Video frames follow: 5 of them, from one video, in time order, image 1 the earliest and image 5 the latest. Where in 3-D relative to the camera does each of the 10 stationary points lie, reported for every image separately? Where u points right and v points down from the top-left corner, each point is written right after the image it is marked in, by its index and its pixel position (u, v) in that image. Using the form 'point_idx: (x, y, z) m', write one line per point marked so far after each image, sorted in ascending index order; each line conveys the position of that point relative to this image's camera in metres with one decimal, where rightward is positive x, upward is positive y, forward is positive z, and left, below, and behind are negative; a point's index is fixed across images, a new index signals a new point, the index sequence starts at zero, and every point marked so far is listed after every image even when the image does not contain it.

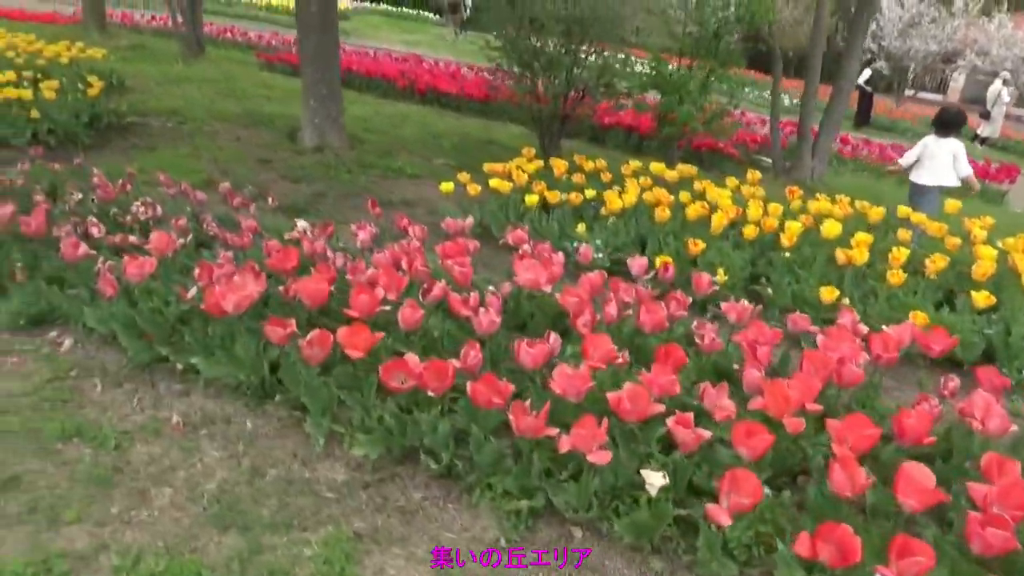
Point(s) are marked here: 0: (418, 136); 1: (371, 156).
0: (-1.2, +1.9, +9.8) m
1: (-1.5, +1.4, +8.4) m
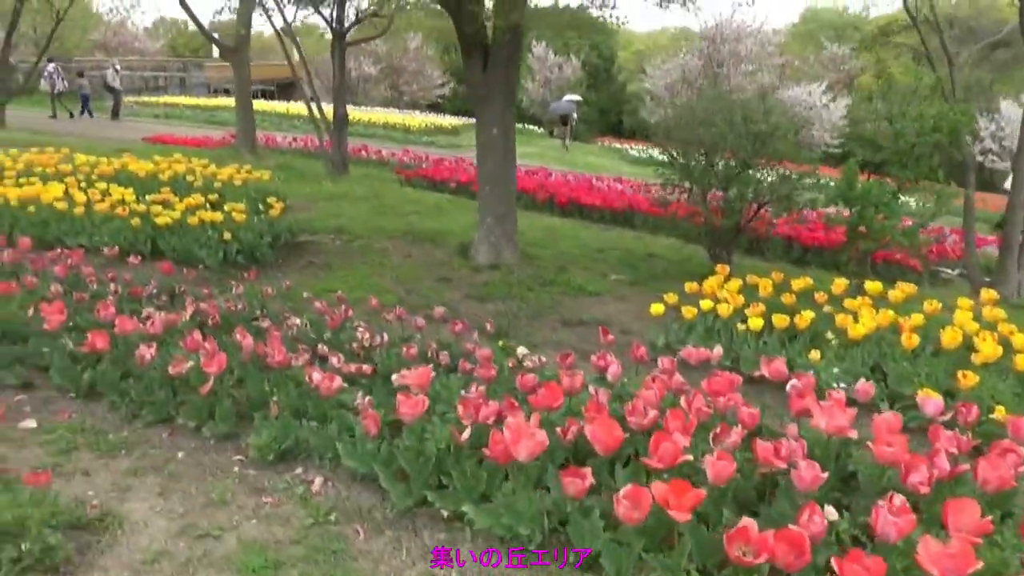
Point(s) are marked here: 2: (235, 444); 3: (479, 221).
0: (+0.9, +0.5, +9.7) m
1: (+0.4, +0.2, +8.3) m
2: (-1.6, -0.9, +4.5) m
3: (-0.4, +0.7, +8.5) m
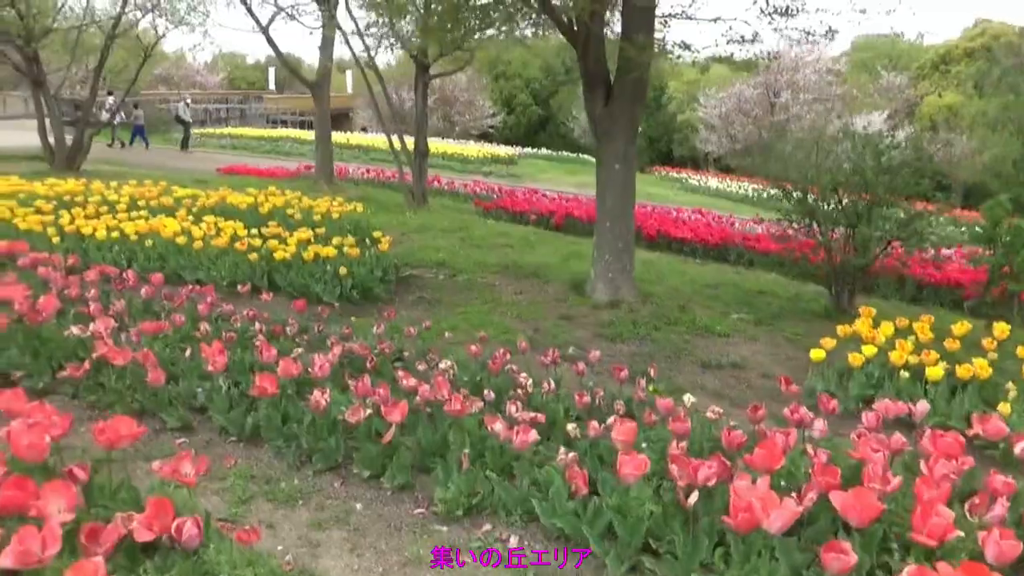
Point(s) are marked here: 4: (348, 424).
0: (+2.2, 0.0, +9.5) m
1: (+1.6, -0.3, +8.0) m
2: (-0.6, -1.2, +4.3) m
3: (+0.9, +0.3, +8.3) m
4: (-1.0, -0.8, +4.7) m
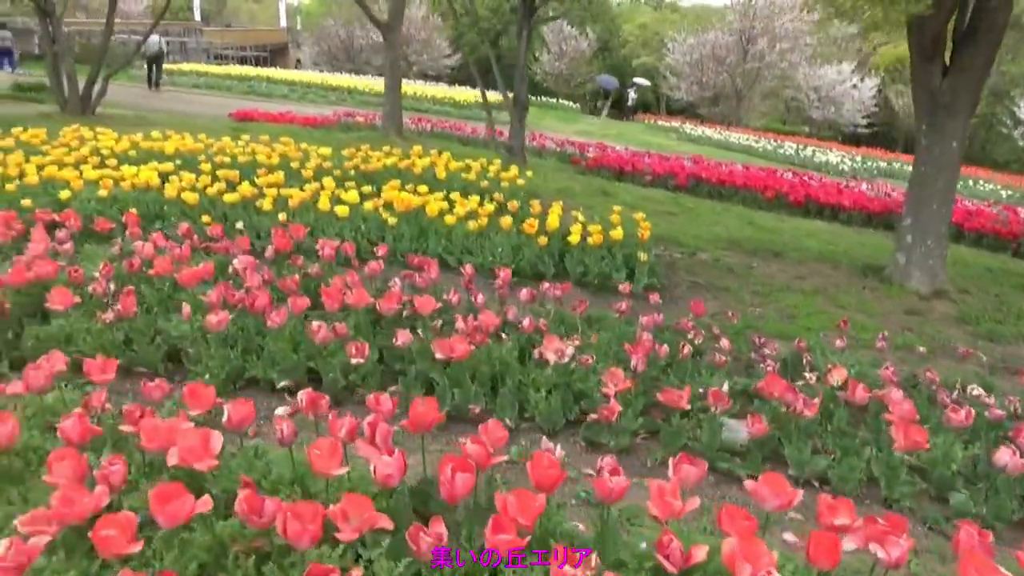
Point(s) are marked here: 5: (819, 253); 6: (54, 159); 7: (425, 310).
0: (+5.1, +0.2, +9.0) m
1: (+4.7, -0.1, +7.5) m
2: (+2.9, -1.3, +3.6) m
3: (+3.9, +0.5, +7.6) m
4: (+2.5, -1.0, +4.0) m
5: (+3.8, +0.4, +9.5) m
6: (-5.5, +1.5, +9.2) m
7: (-0.6, -0.1, +4.9) m
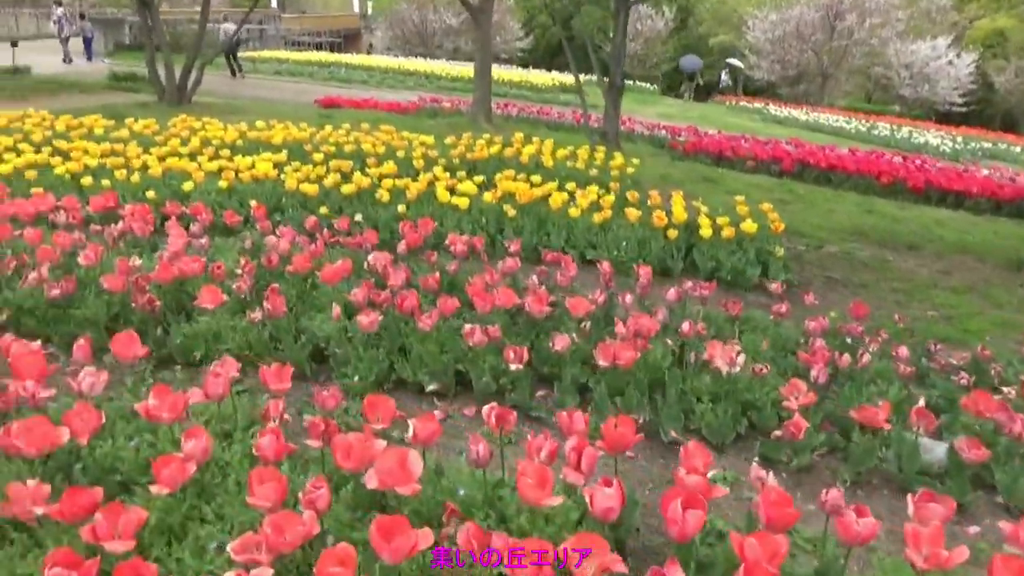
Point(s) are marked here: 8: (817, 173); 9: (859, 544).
0: (+6.4, +0.3, +8.2) m
1: (+5.9, -0.1, +6.8) m
2: (+3.8, -1.4, +3.1) m
3: (+5.1, +0.5, +7.0) m
4: (+3.3, -1.0, +3.5) m
5: (+5.1, +0.5, +8.8) m
6: (-4.2, +1.7, +9.3) m
7: (+0.4, -0.1, +4.7) m
8: (+5.5, +2.1, +13.8) m
9: (+1.2, -0.9, +2.6) m
